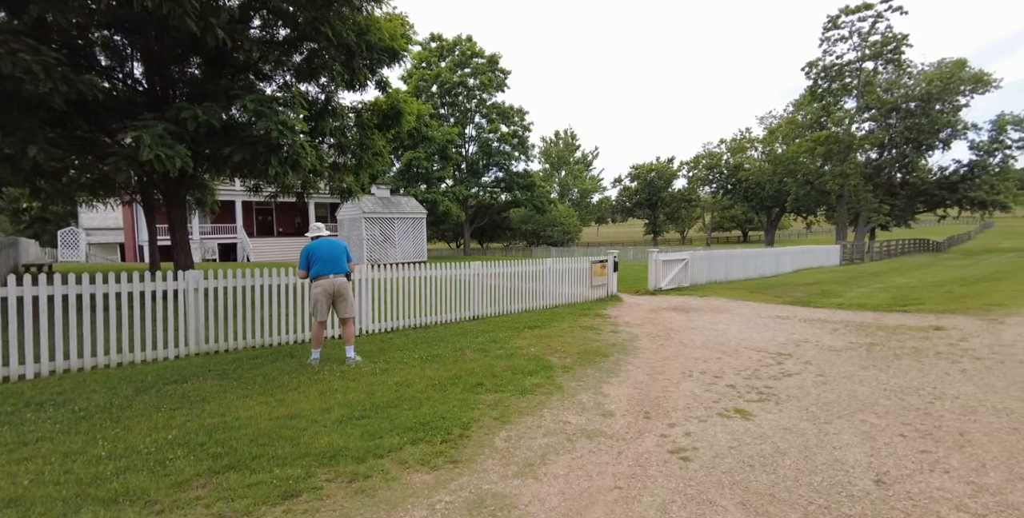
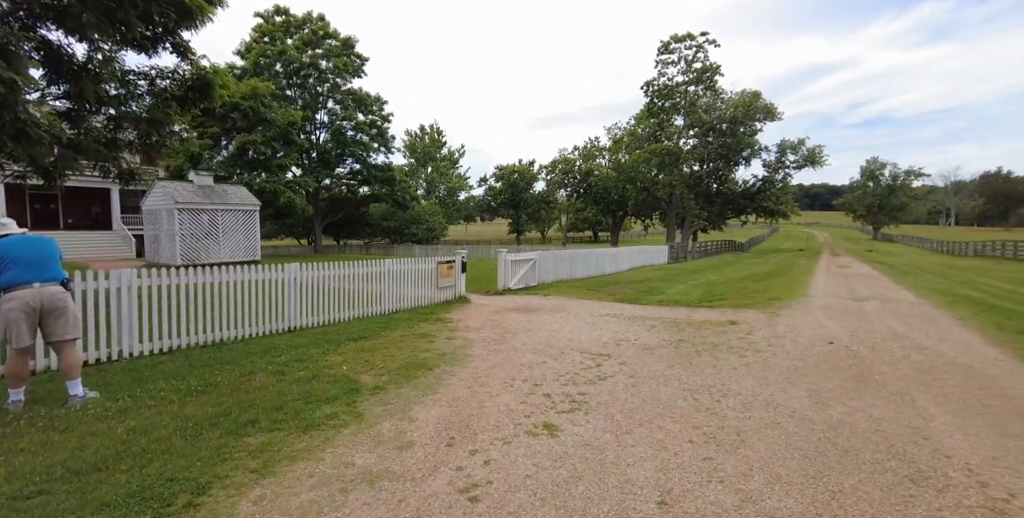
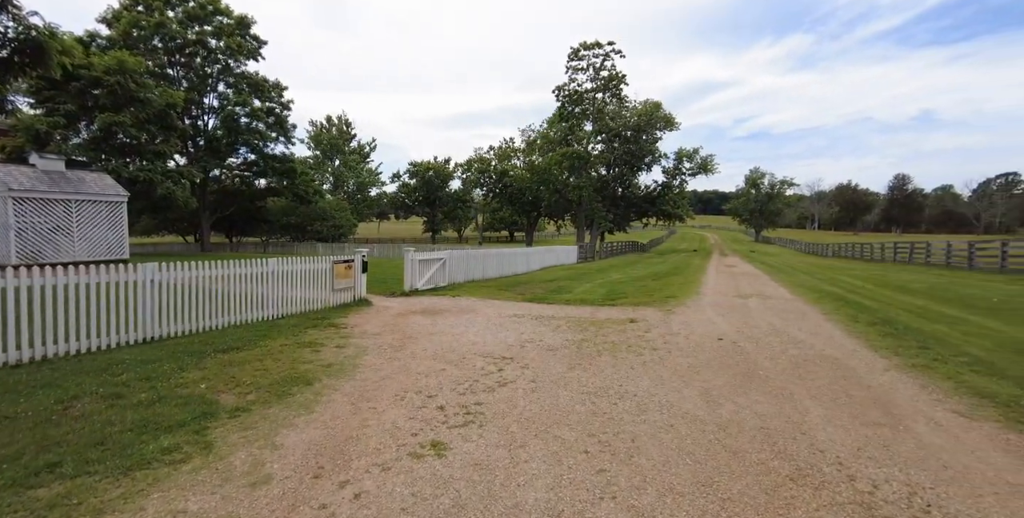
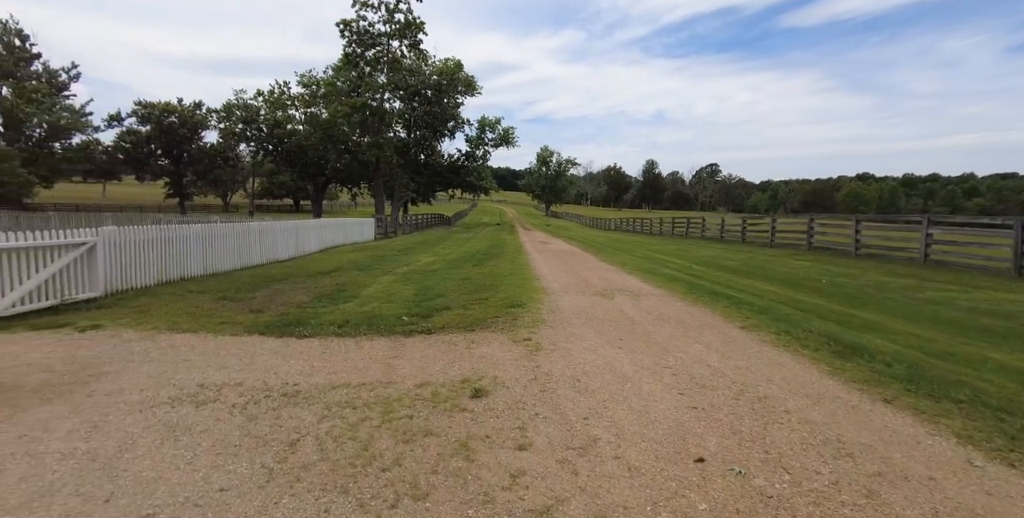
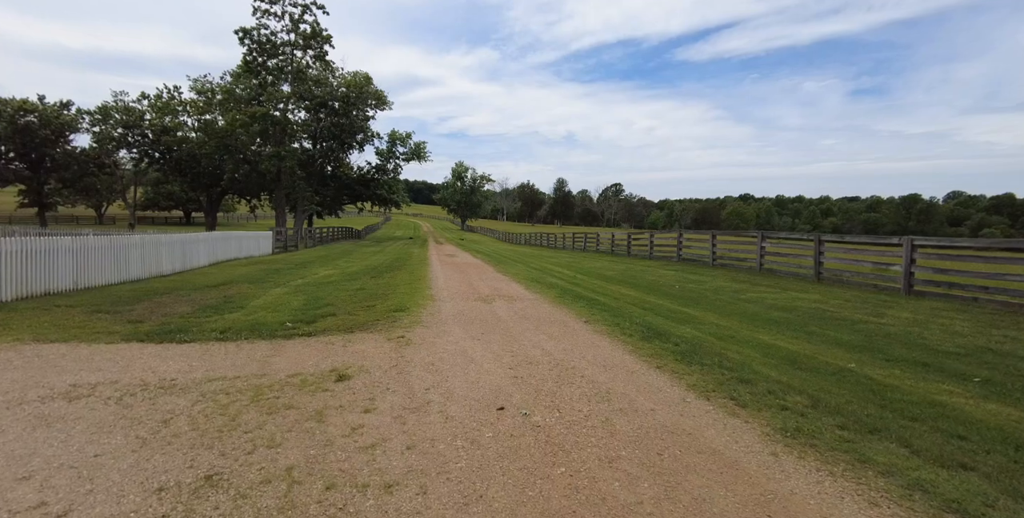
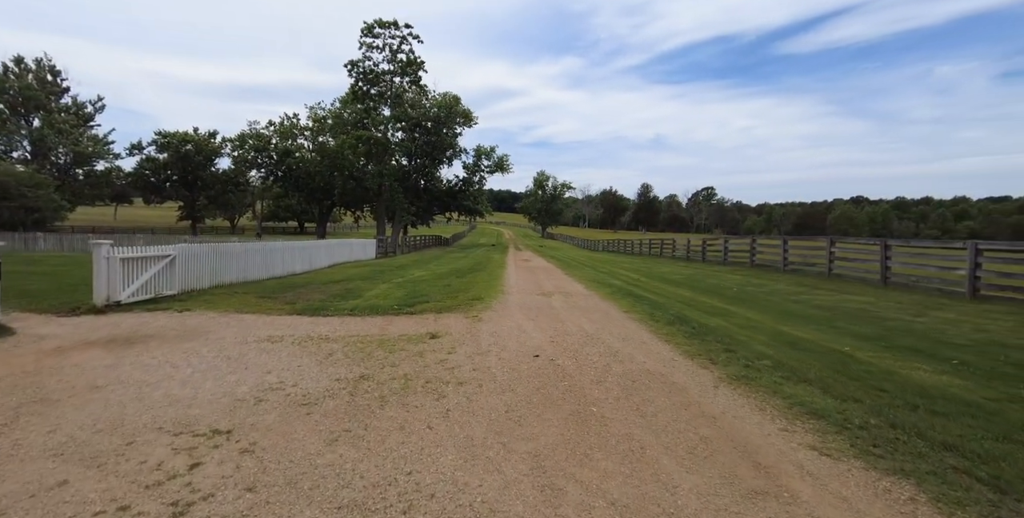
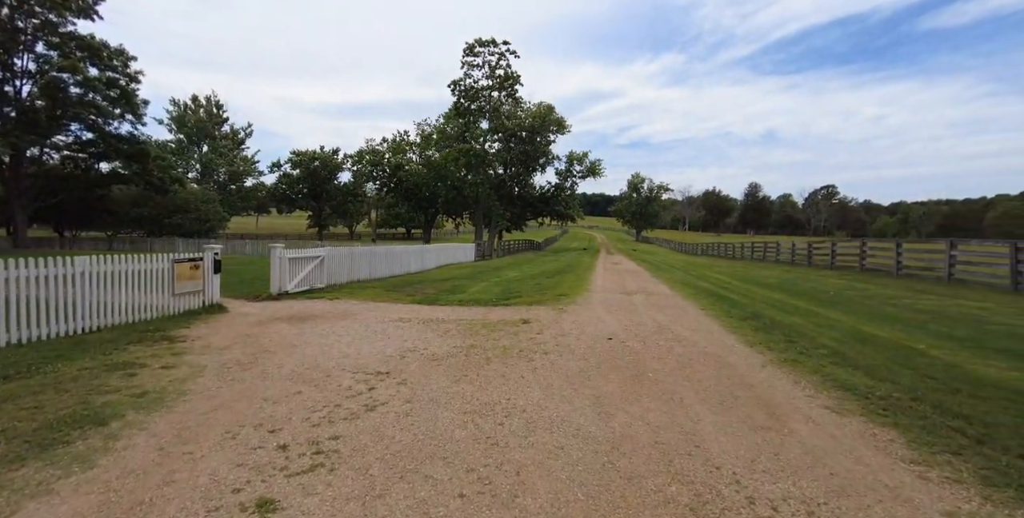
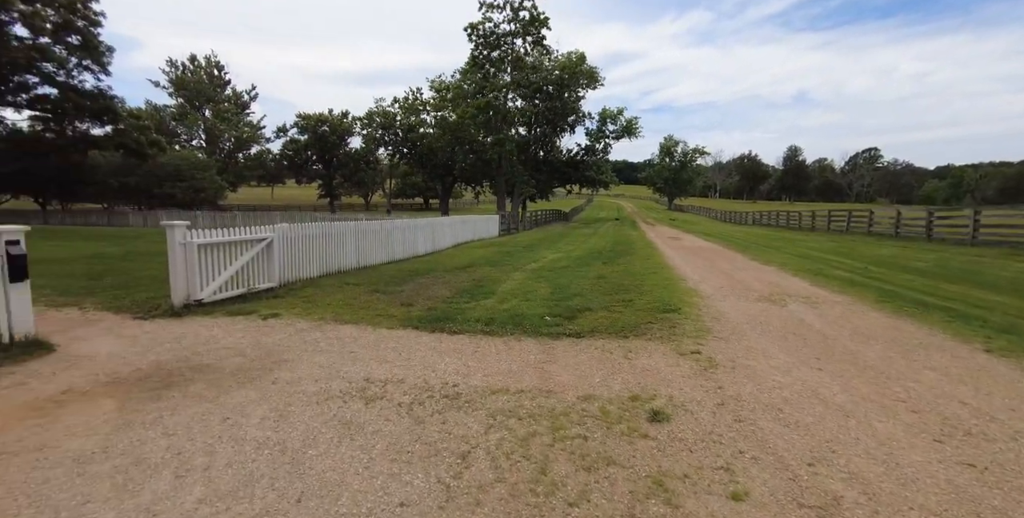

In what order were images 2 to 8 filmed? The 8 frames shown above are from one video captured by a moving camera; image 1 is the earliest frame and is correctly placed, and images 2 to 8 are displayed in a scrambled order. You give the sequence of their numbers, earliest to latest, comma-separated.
2, 3, 7, 6, 5, 4, 8
